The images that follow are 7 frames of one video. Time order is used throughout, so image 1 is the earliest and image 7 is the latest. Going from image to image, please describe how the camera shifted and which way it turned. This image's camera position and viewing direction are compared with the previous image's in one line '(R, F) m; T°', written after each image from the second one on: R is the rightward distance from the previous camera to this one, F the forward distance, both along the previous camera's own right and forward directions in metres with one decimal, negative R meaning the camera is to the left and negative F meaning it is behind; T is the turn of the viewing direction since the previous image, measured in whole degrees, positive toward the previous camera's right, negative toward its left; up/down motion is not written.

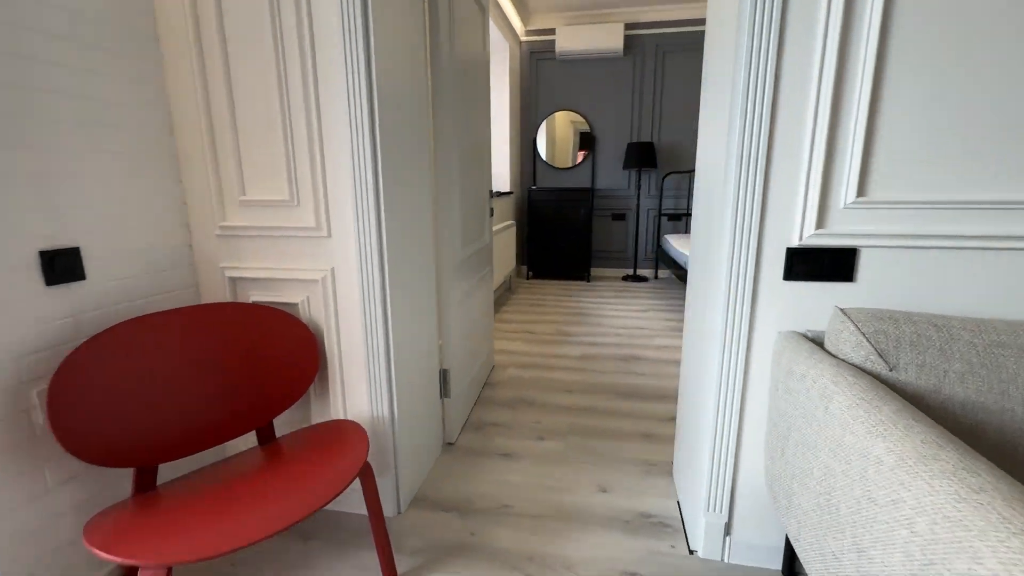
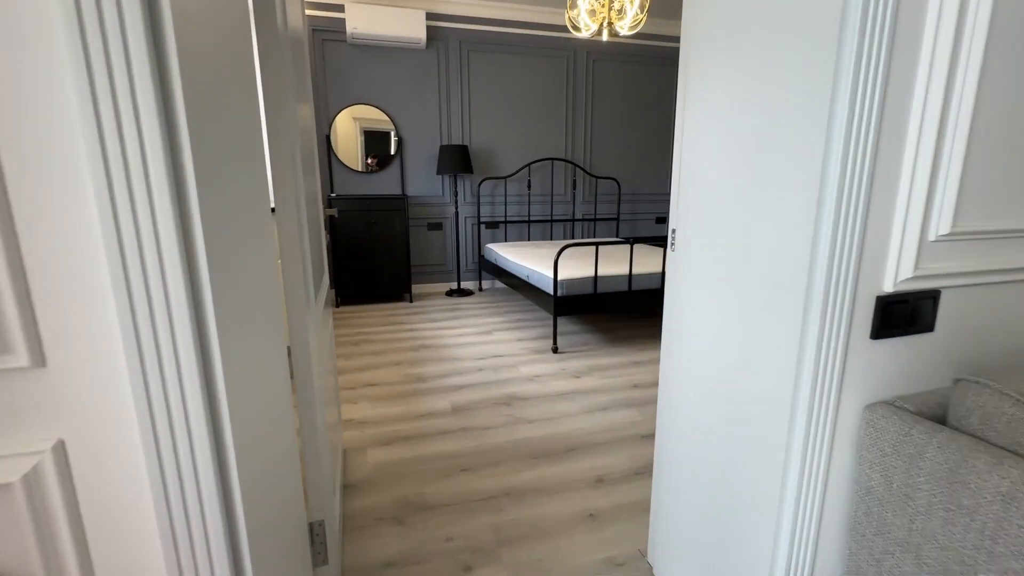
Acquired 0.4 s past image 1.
(-0.2, +0.6) m; +26°
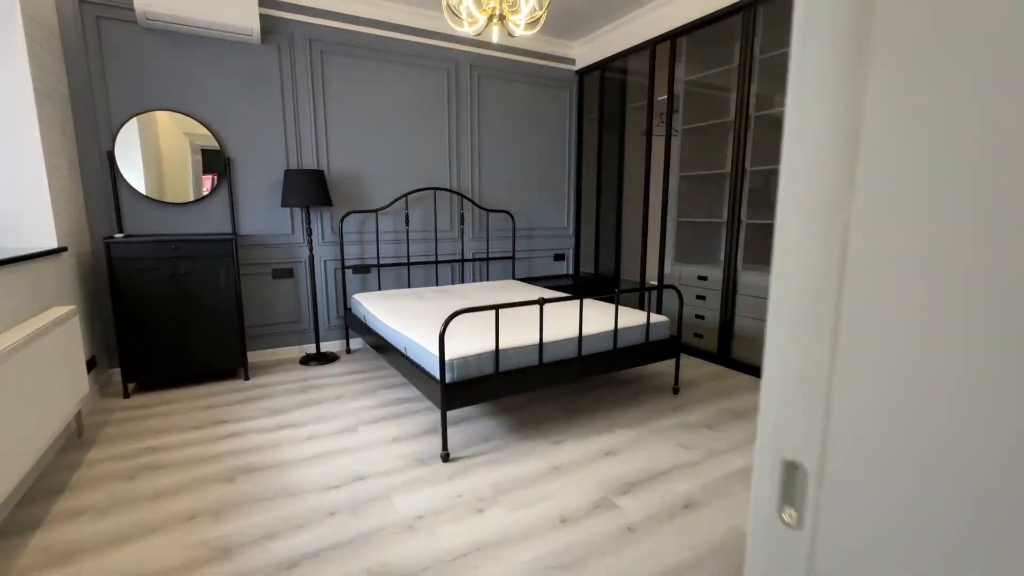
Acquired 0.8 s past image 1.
(+0.1, +0.7) m; +13°
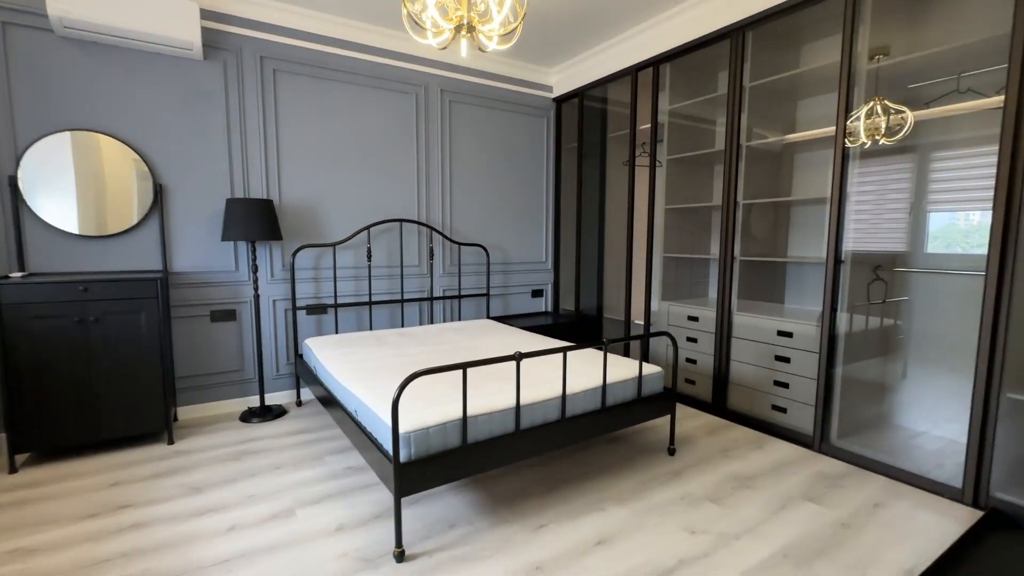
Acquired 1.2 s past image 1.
(0.0, +0.3) m; +3°
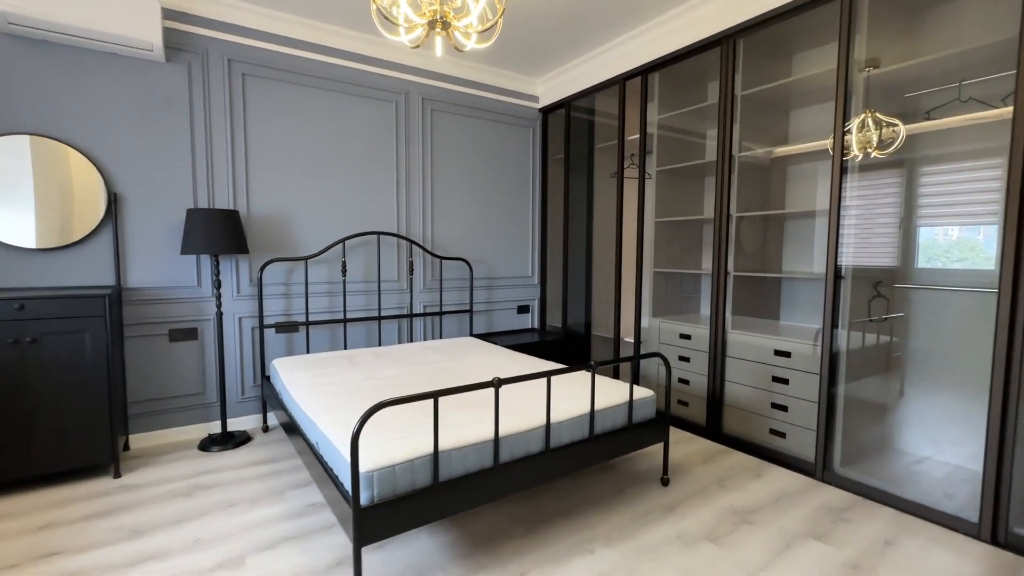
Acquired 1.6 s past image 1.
(0.0, +0.2) m; +1°
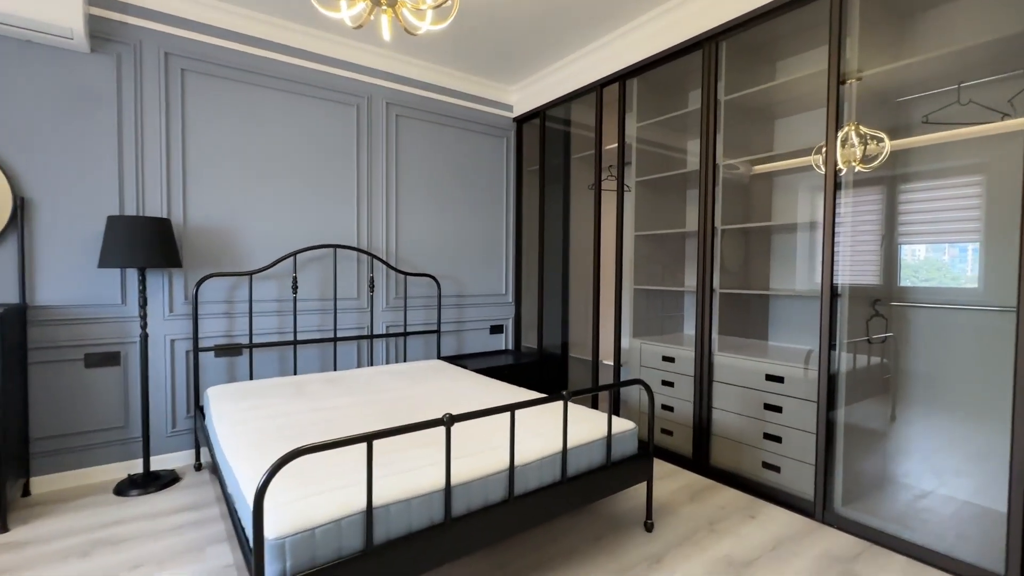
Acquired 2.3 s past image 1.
(+0.1, +0.2) m; +2°
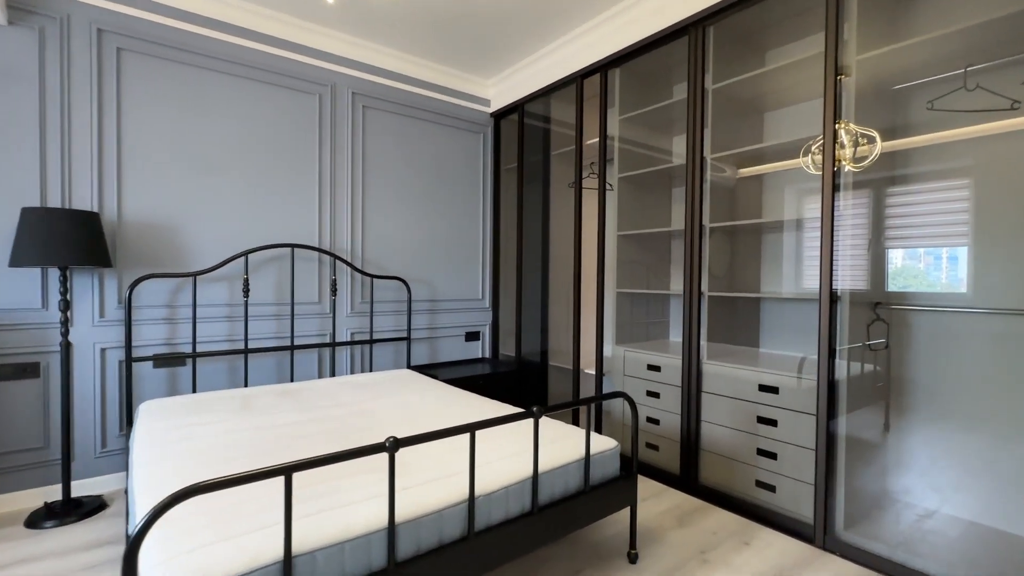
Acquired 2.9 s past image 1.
(+0.1, +0.2) m; +2°
